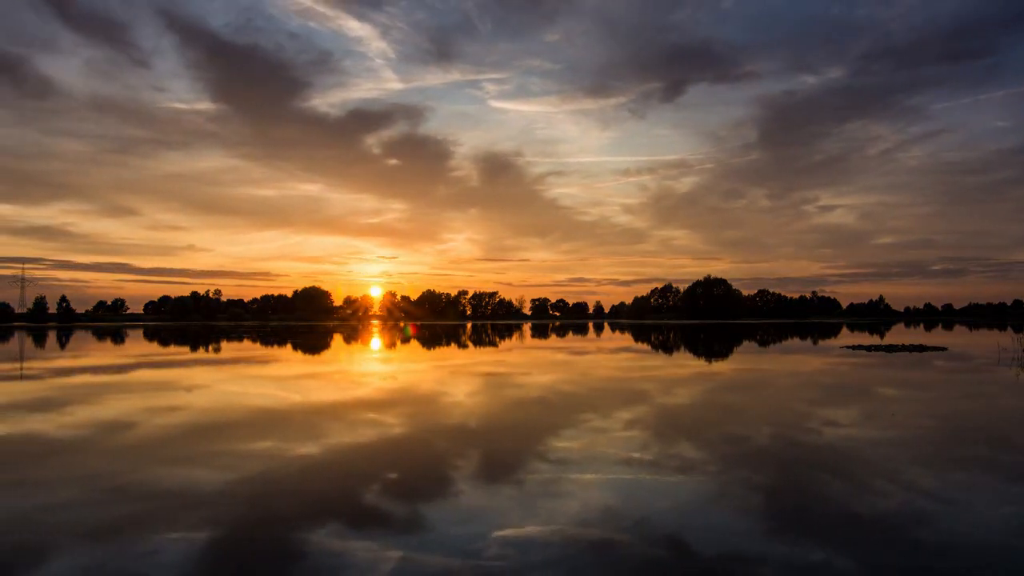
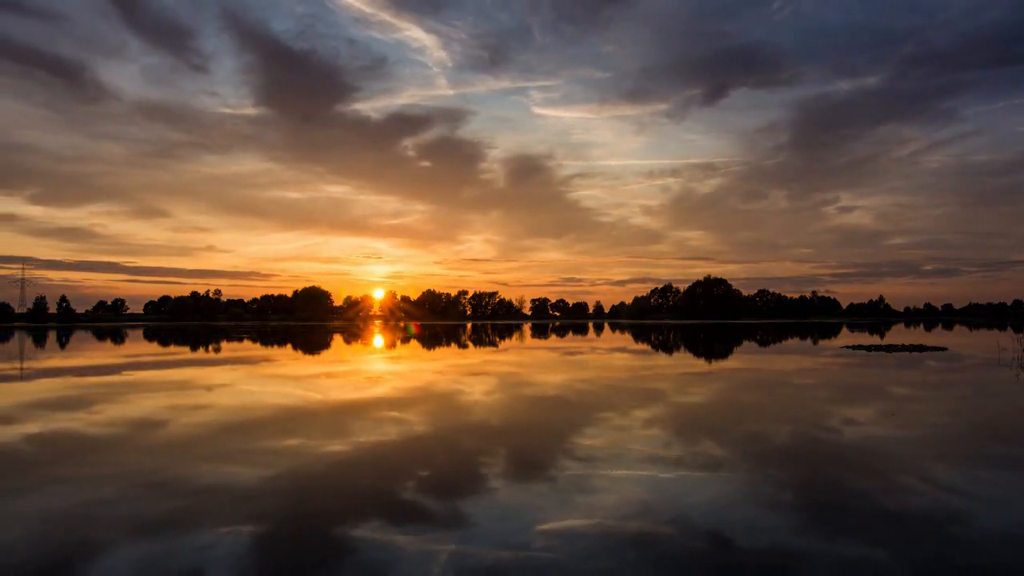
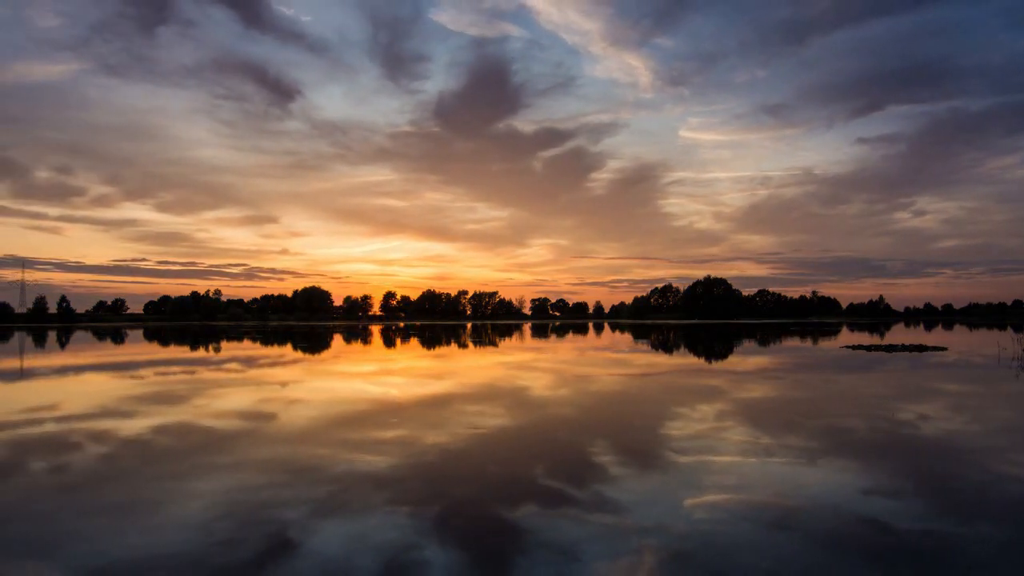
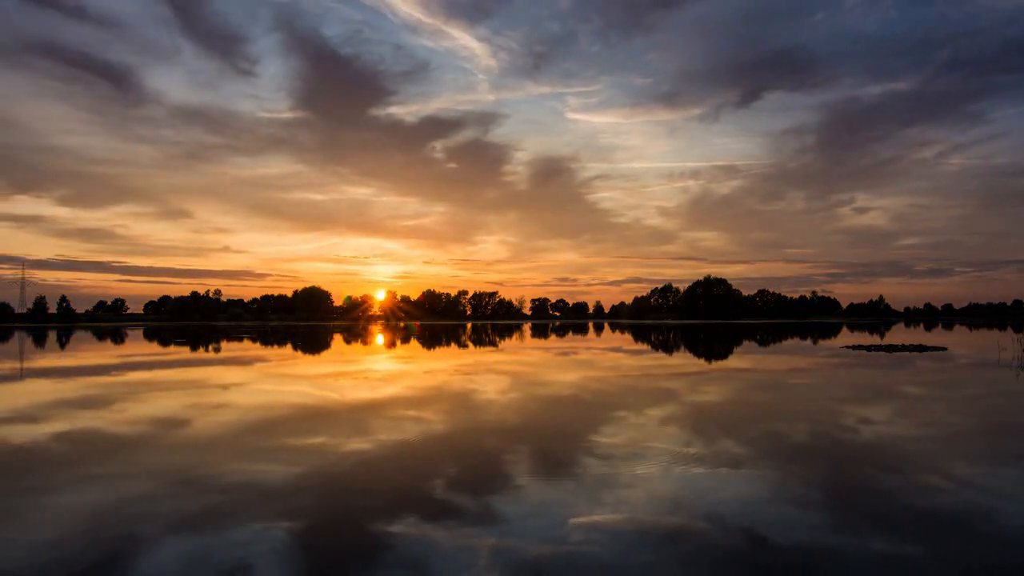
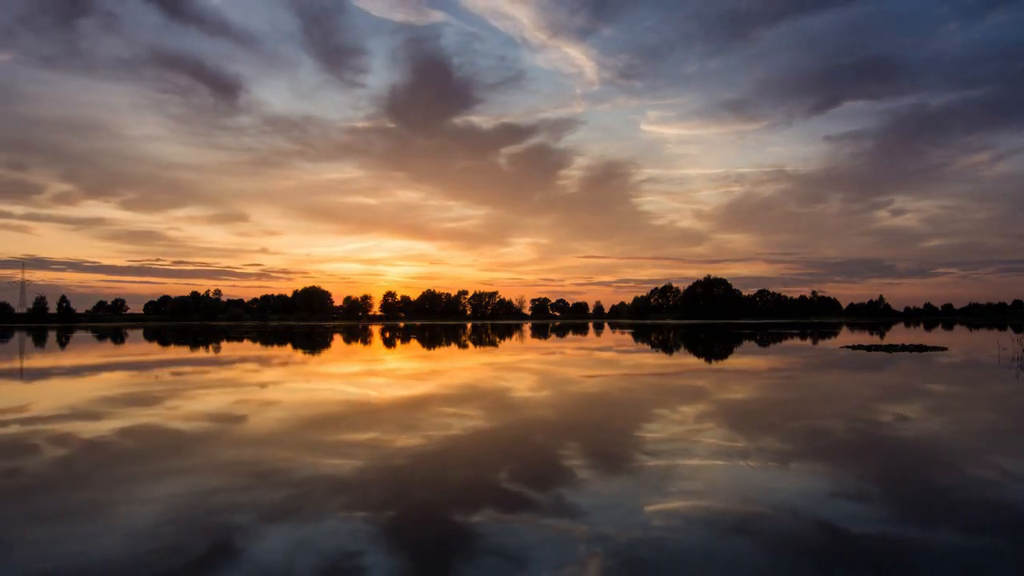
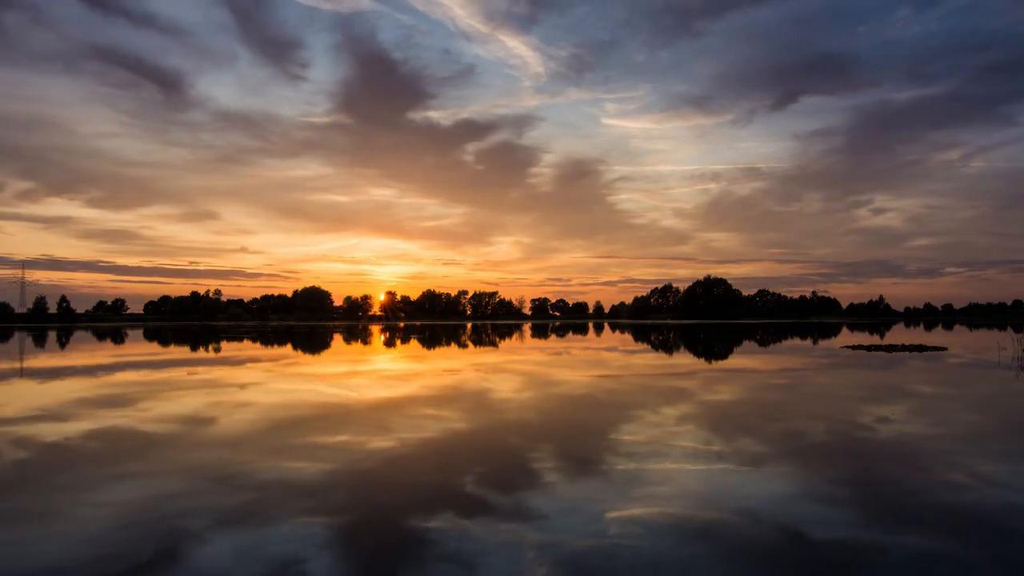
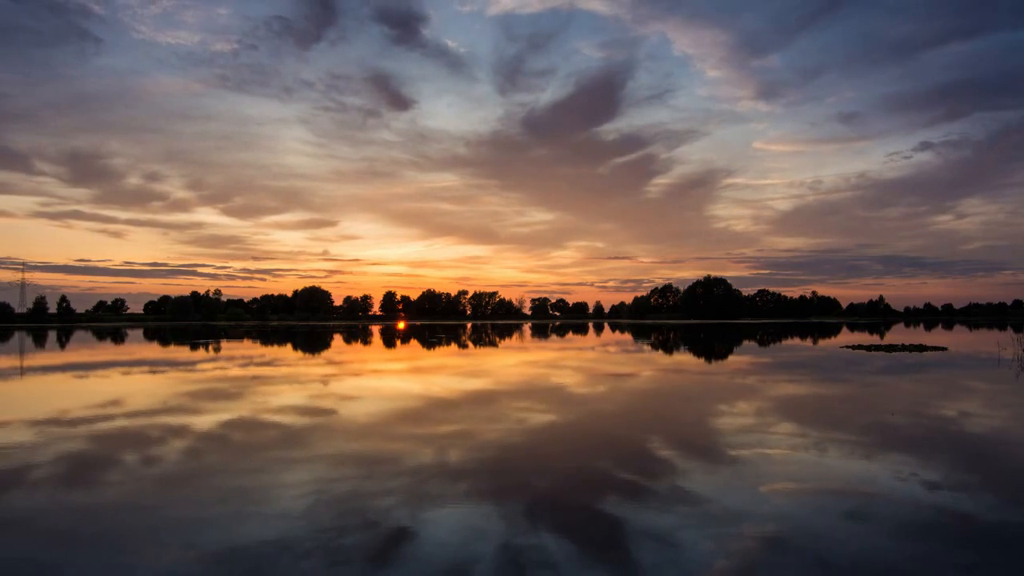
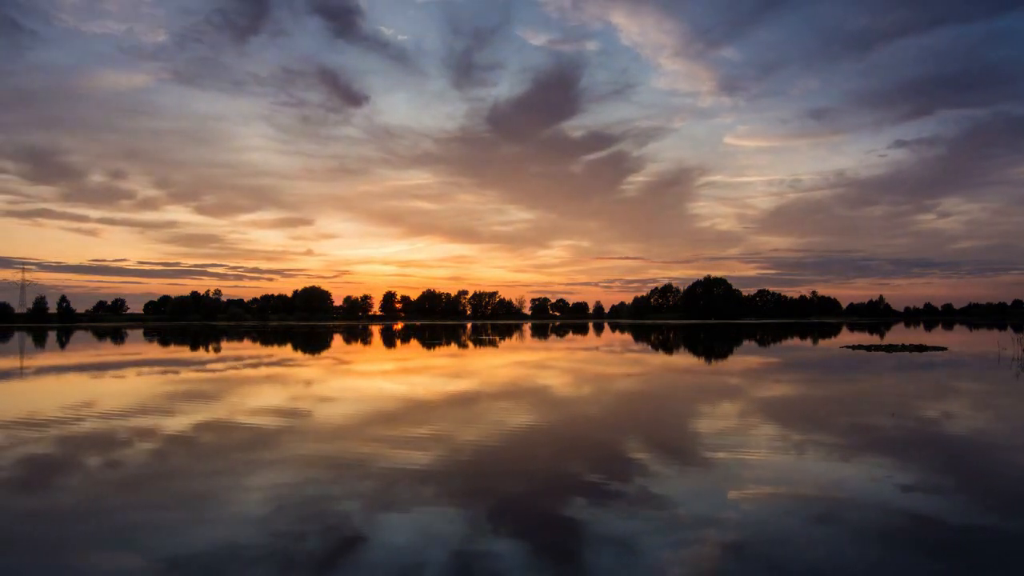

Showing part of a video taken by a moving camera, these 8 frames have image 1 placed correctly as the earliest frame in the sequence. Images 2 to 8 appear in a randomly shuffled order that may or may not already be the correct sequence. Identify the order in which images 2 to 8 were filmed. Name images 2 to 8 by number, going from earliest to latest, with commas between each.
2, 4, 6, 5, 3, 8, 7
